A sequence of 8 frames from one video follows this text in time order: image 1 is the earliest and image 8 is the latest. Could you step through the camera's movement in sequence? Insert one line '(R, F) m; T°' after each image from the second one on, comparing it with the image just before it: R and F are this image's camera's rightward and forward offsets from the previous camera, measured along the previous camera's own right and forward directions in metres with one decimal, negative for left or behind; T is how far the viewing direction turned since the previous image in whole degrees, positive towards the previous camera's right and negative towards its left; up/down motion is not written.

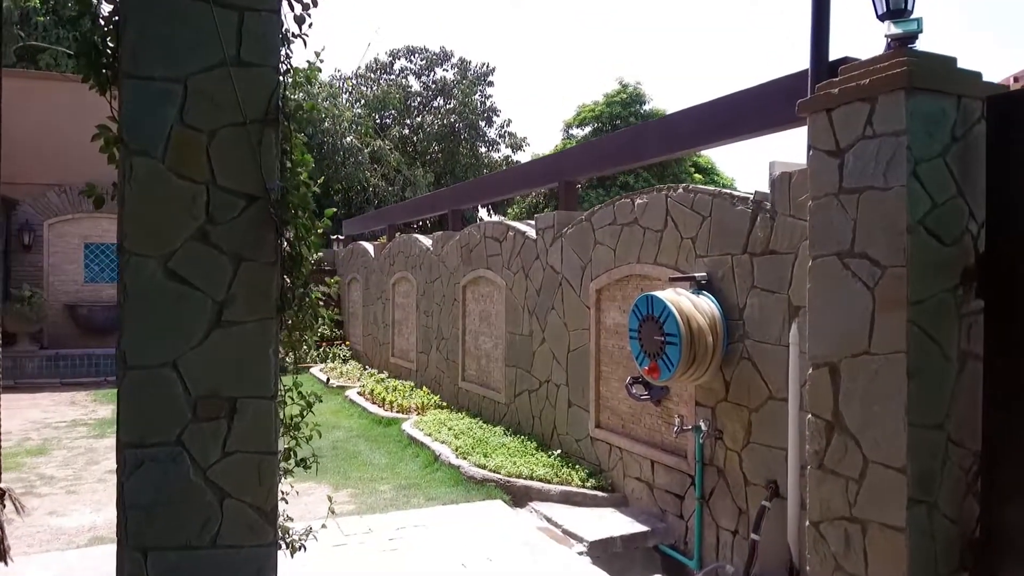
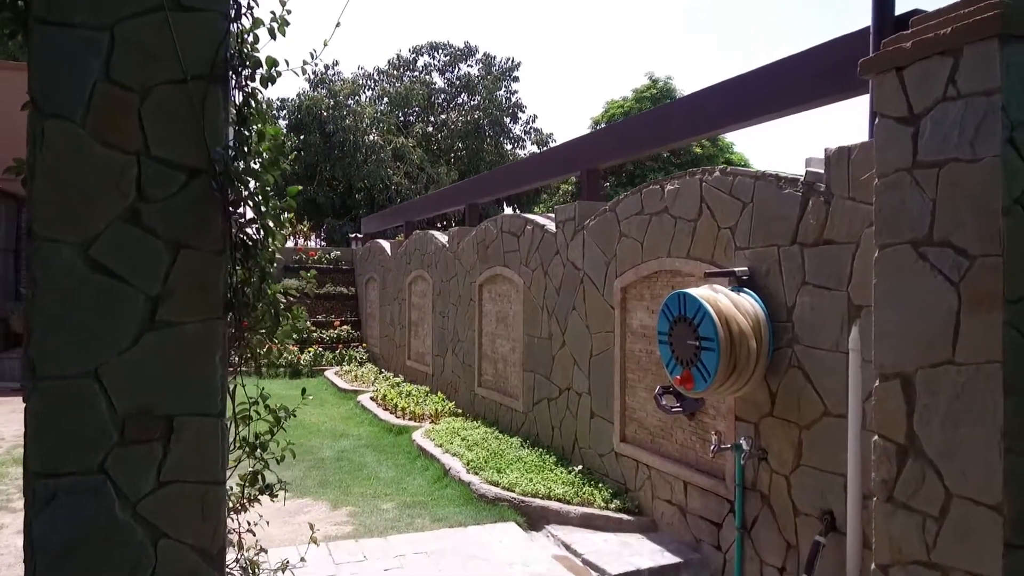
(+0.1, +0.6) m; -2°
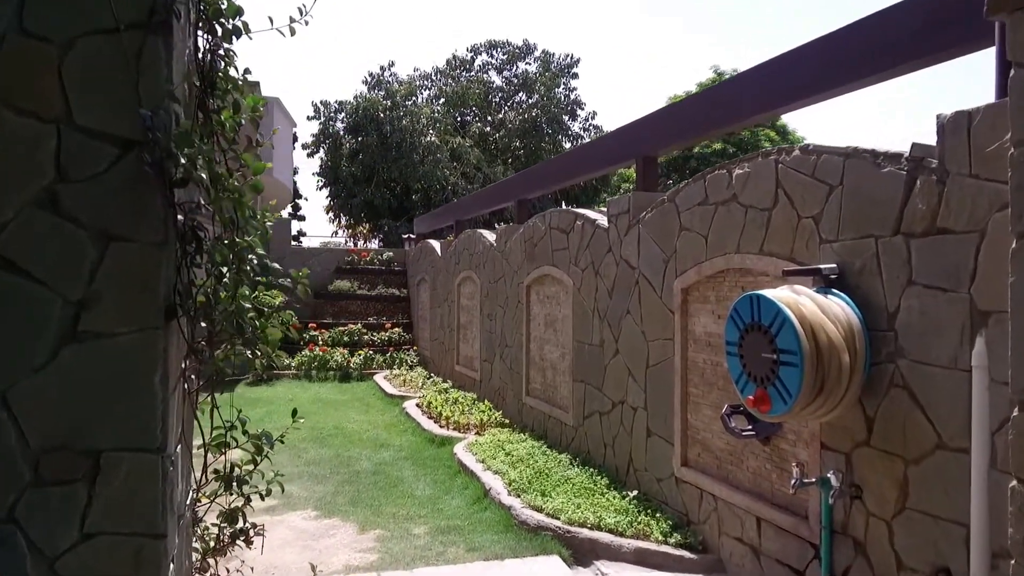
(+0.1, +0.6) m; -5°
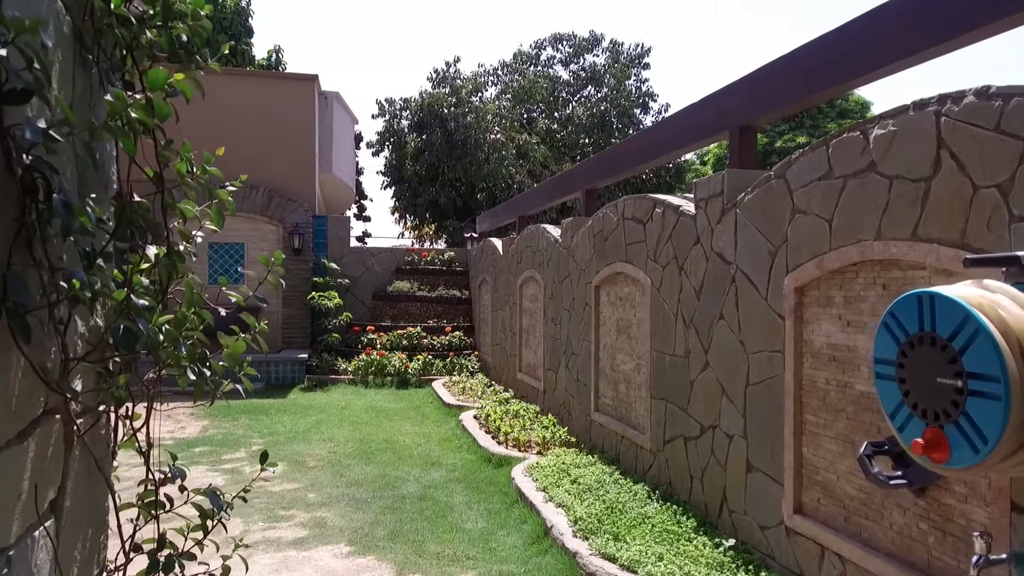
(0.0, +0.8) m; -5°
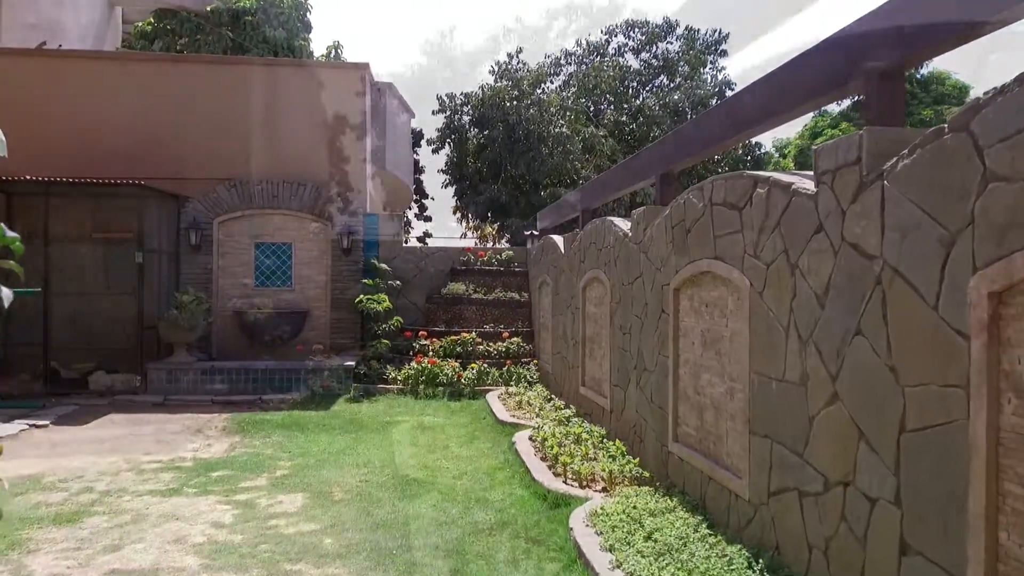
(+0.1, +1.0) m; -5°
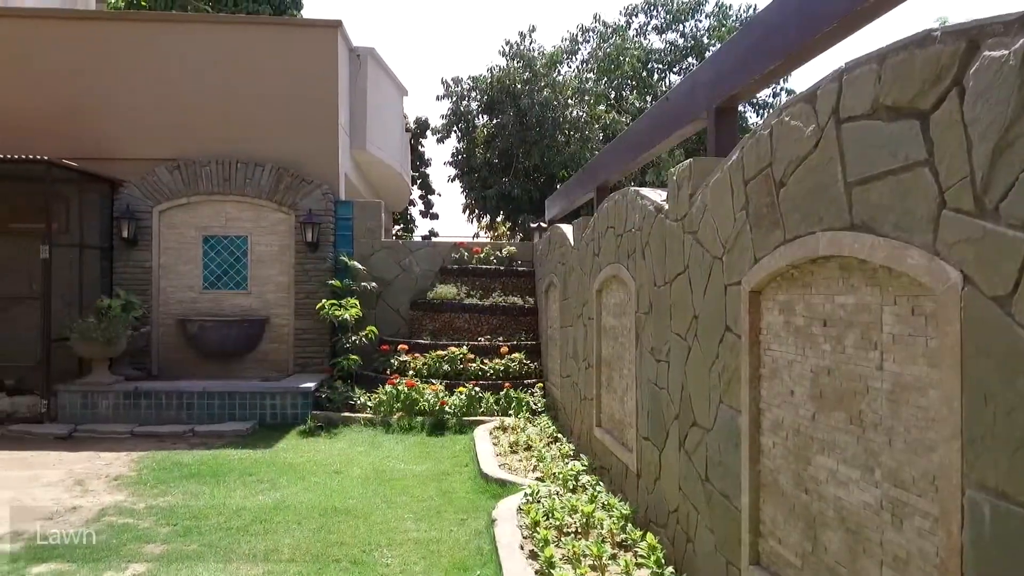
(+0.3, +2.2) m; -2°
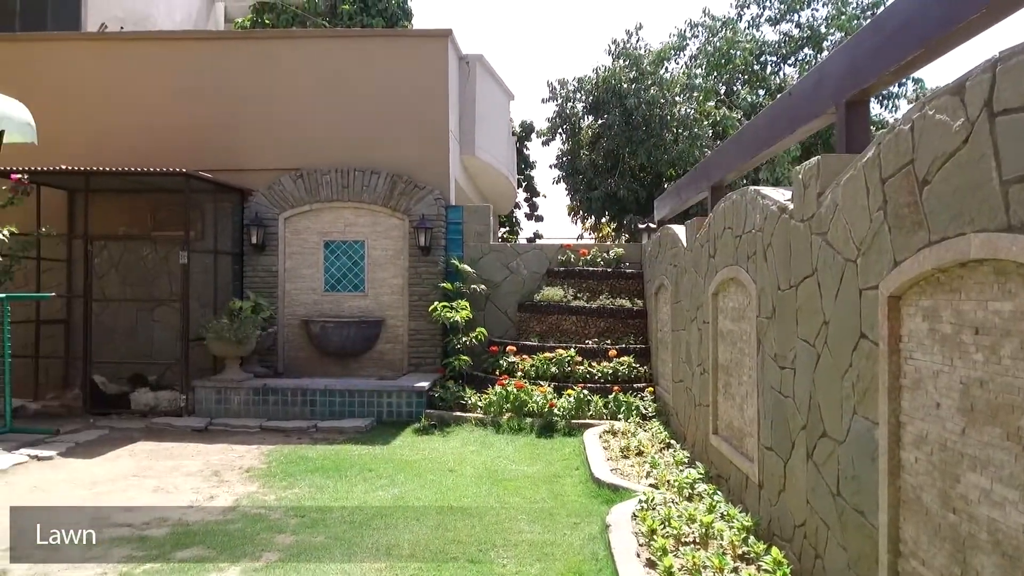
(-0.1, 0.0) m; -8°
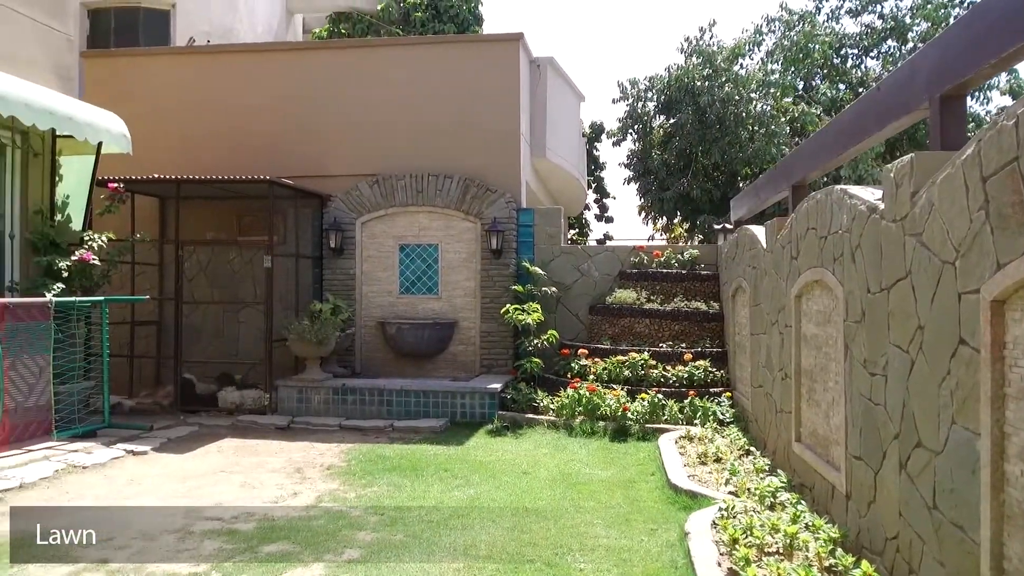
(0.0, 0.0) m; -5°
